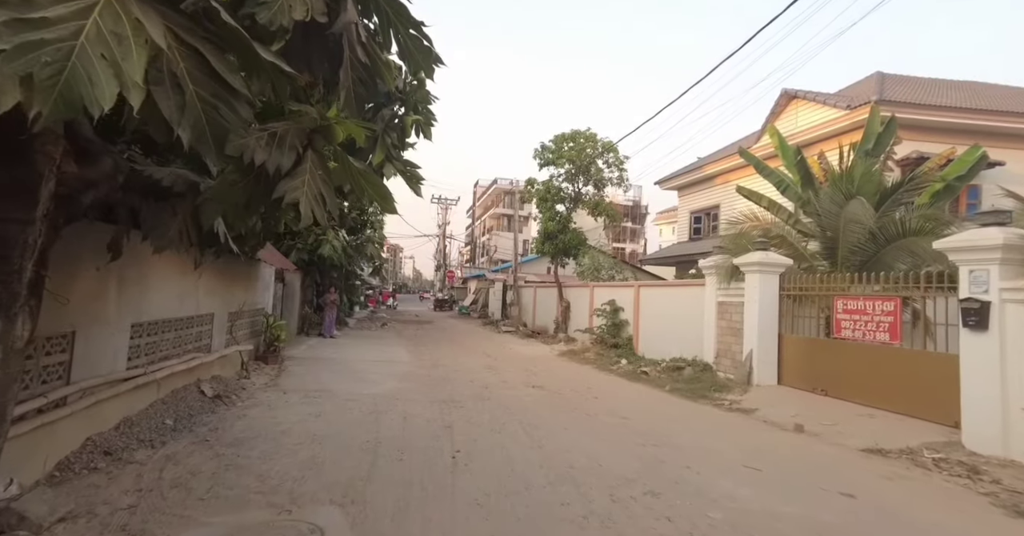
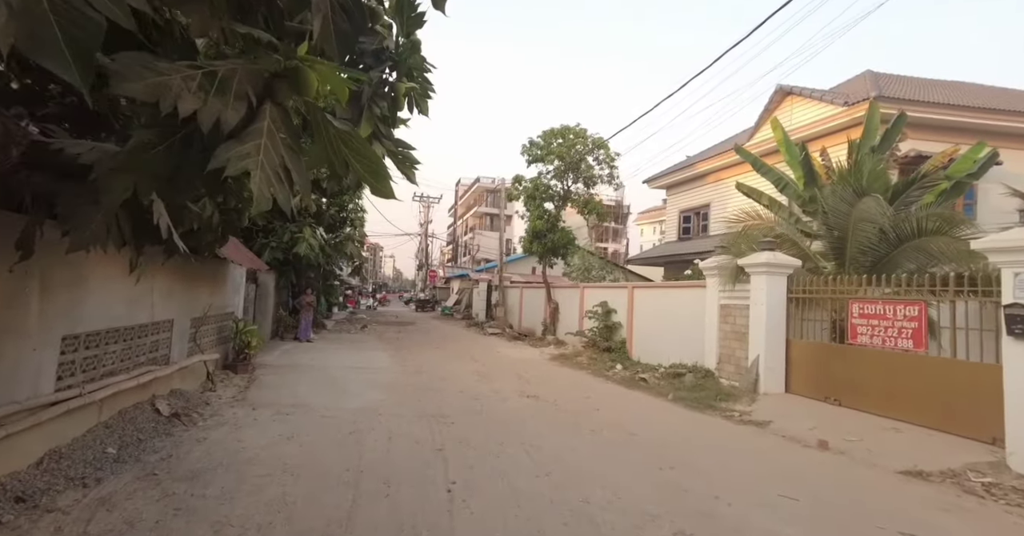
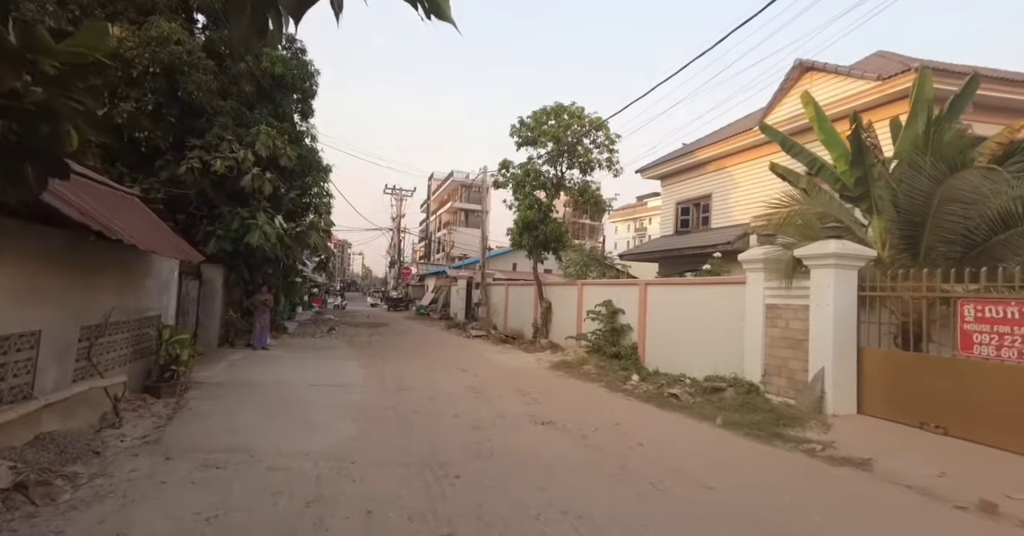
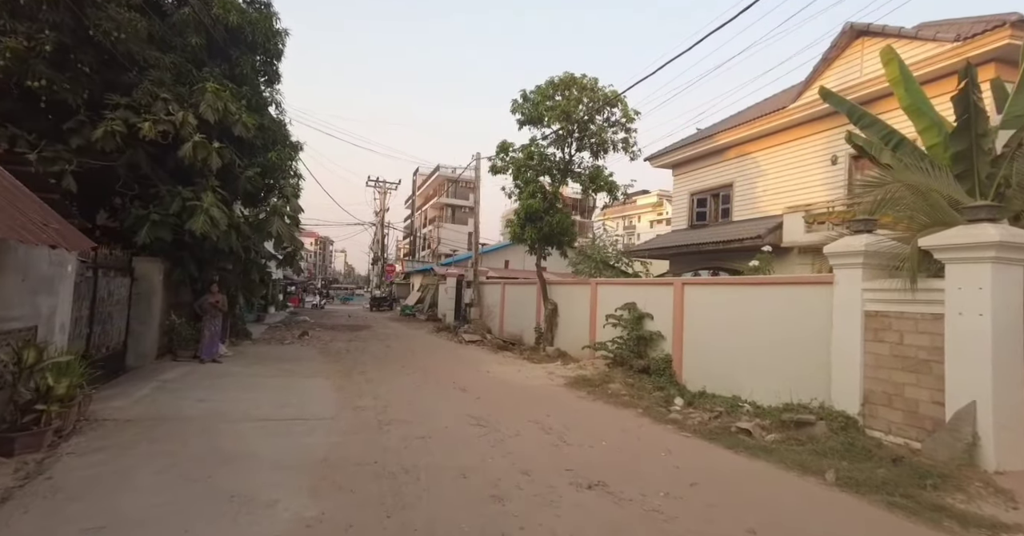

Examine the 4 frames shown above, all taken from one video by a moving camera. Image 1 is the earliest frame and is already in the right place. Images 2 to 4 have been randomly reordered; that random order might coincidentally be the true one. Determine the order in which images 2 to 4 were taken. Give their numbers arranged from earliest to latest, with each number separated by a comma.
2, 3, 4
